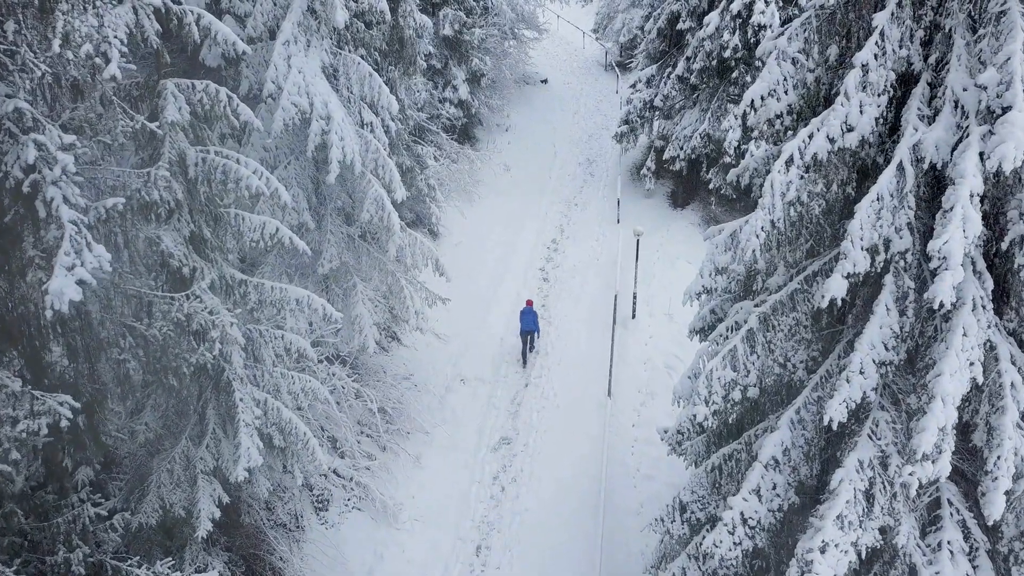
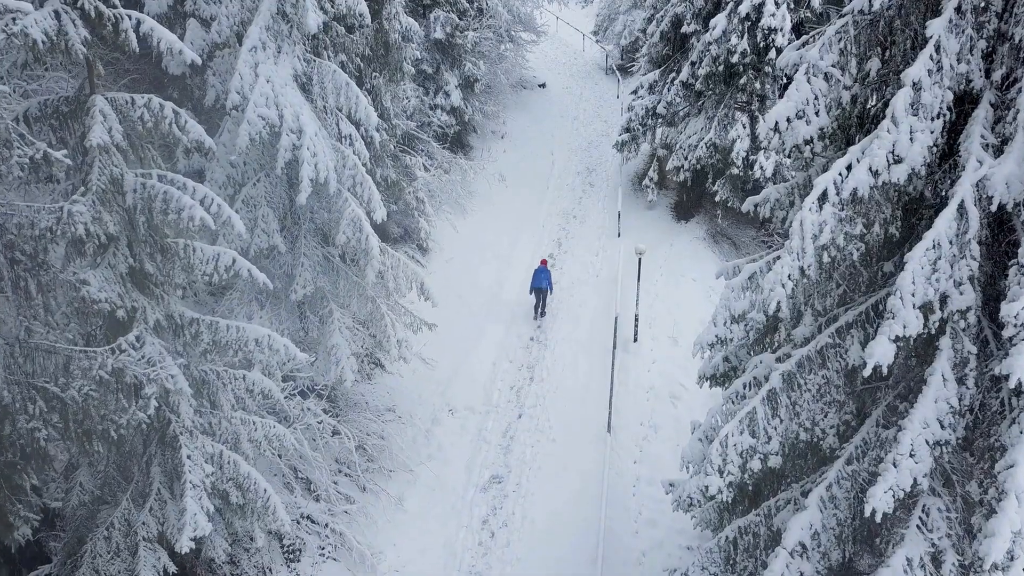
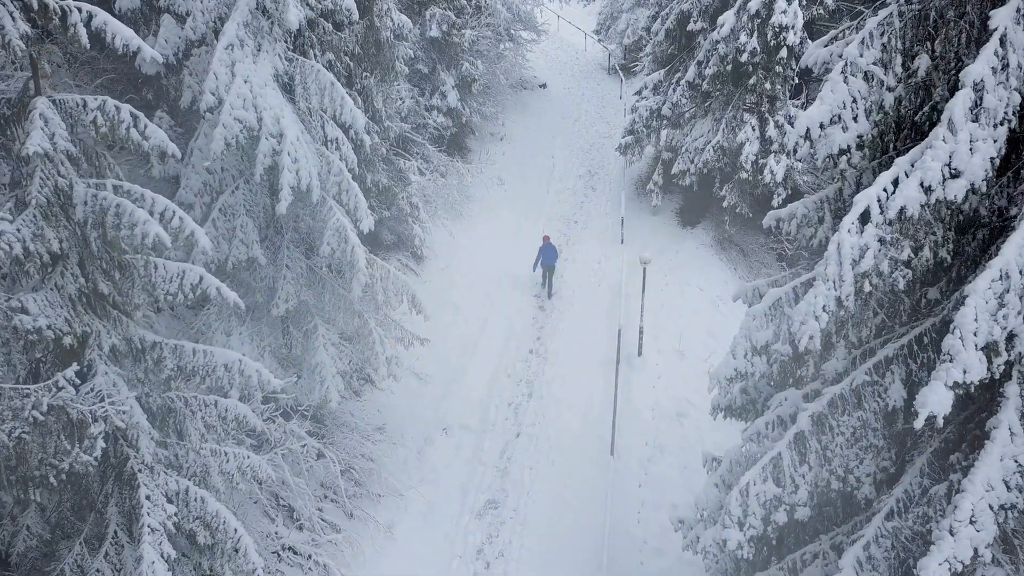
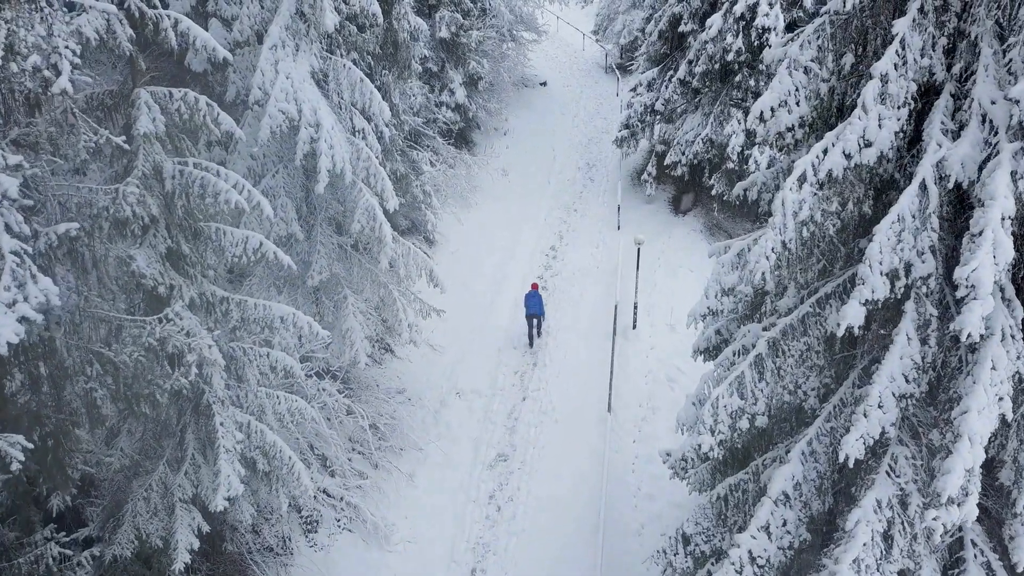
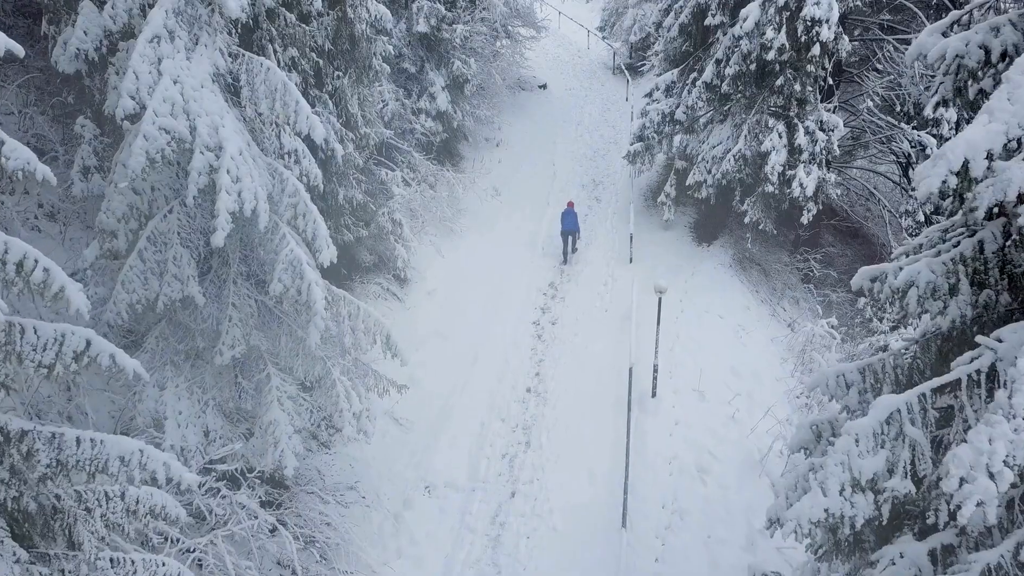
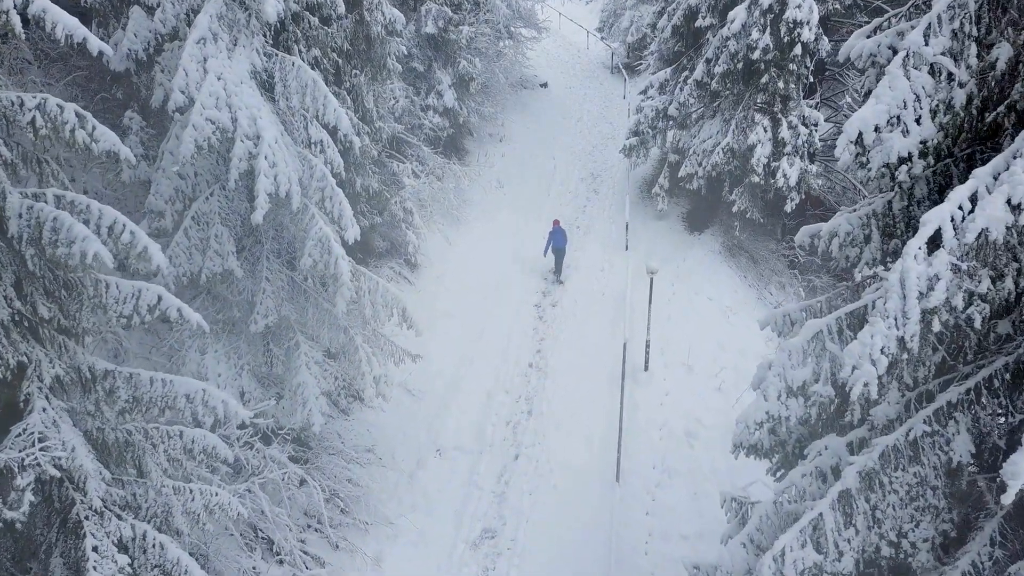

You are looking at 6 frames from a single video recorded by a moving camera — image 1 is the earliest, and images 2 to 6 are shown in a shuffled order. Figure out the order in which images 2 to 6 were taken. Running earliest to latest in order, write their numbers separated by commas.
4, 2, 3, 6, 5
